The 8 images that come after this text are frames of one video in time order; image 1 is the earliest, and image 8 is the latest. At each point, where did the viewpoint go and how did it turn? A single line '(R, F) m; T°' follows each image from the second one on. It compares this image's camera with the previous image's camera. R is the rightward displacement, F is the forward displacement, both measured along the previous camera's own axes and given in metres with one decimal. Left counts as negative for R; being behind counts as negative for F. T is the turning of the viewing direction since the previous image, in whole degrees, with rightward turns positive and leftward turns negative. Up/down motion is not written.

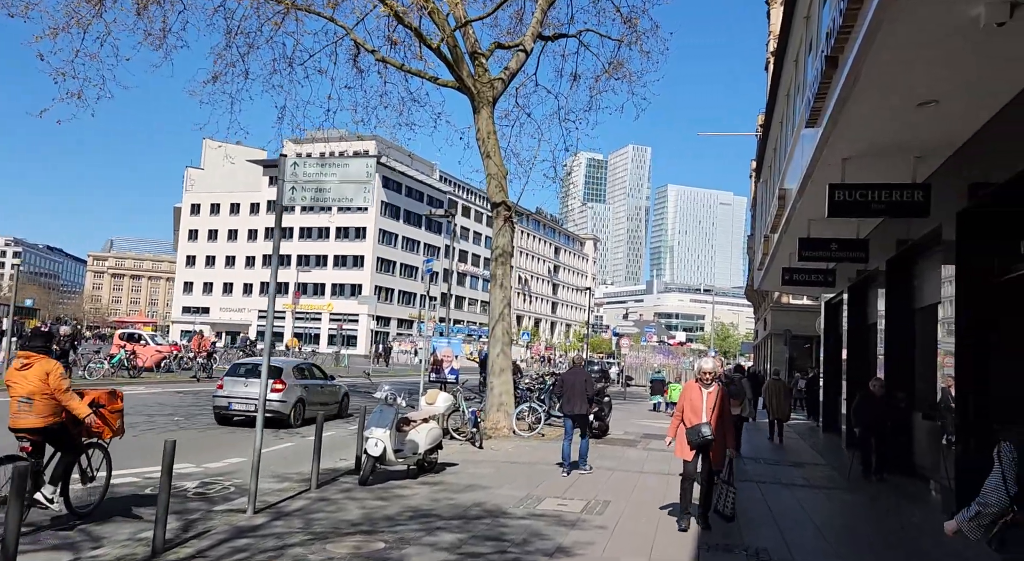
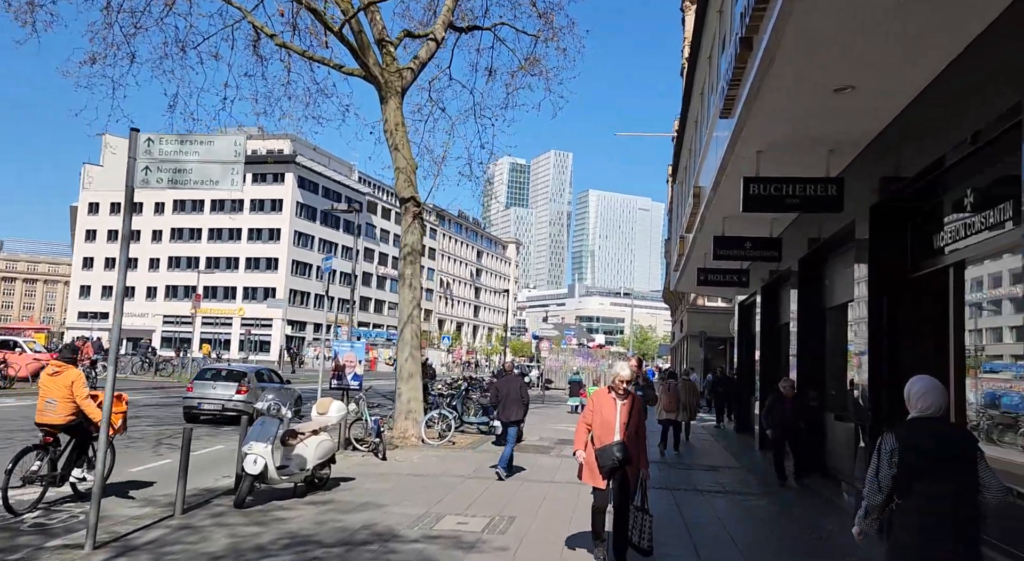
(+0.3, +0.7) m; +7°
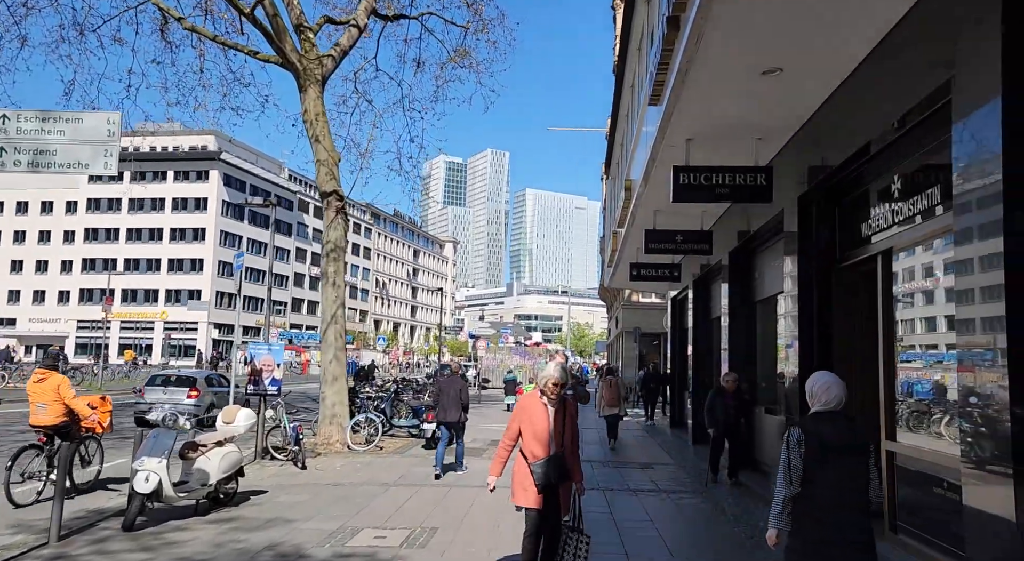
(+0.2, +0.5) m; +5°
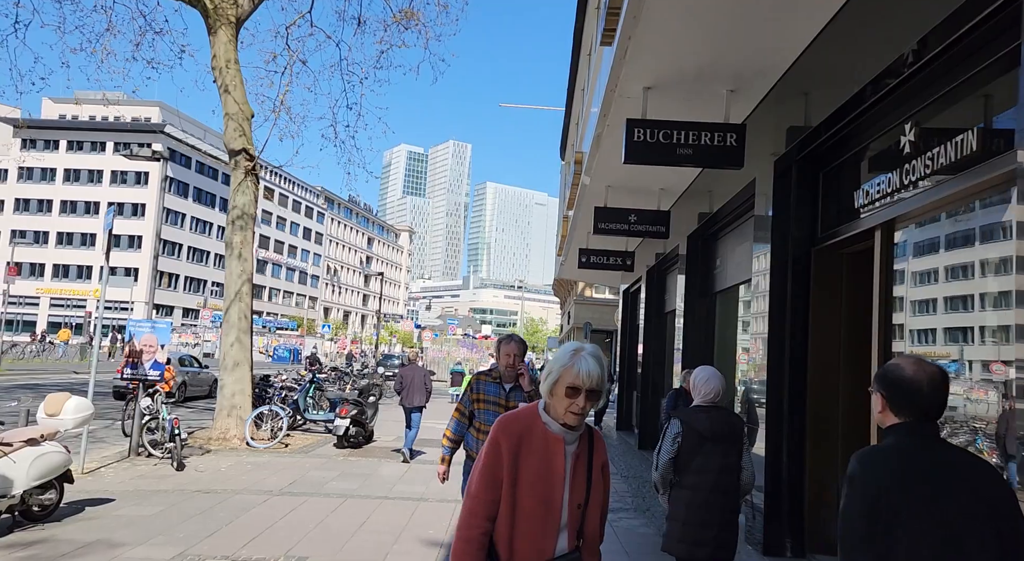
(+0.4, +1.5) m; +4°
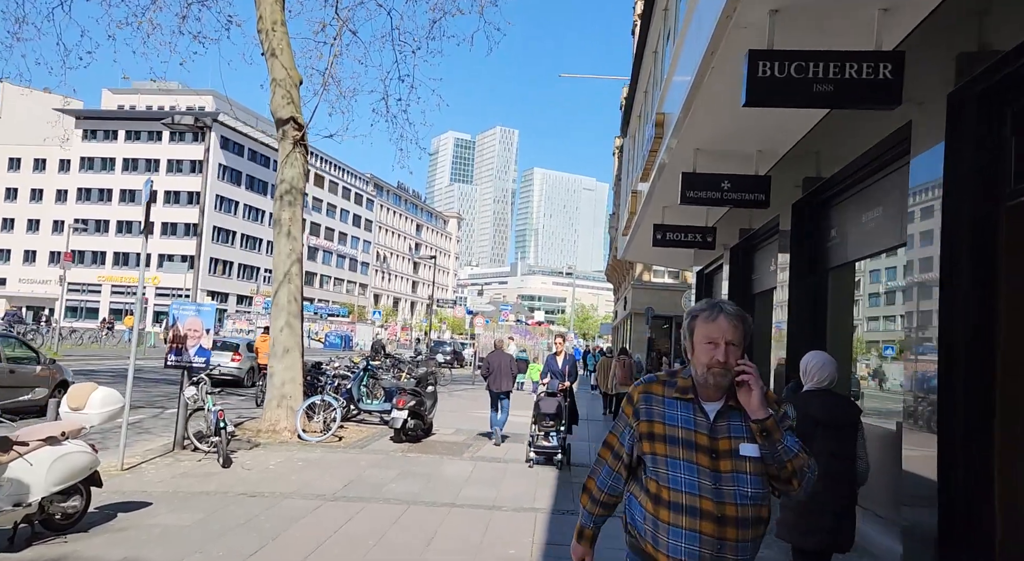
(-0.4, +1.1) m; -4°
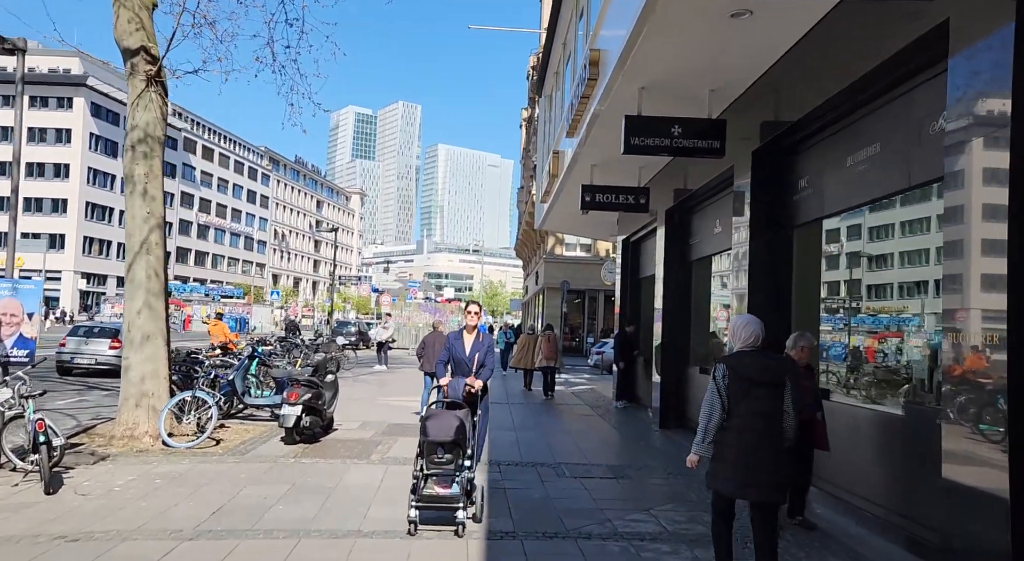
(-0.1, +1.5) m; +8°
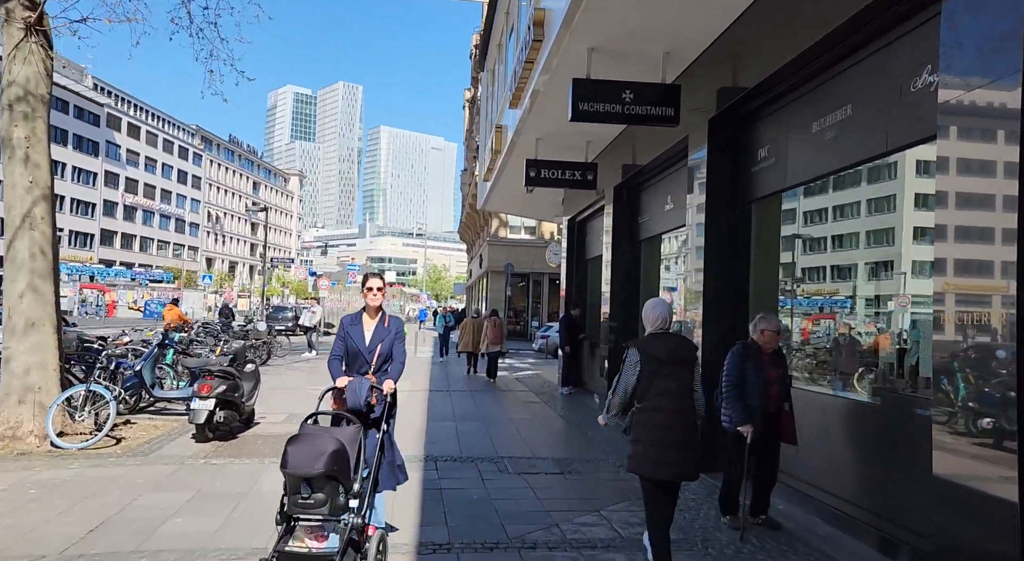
(+0.1, +0.7) m; +5°
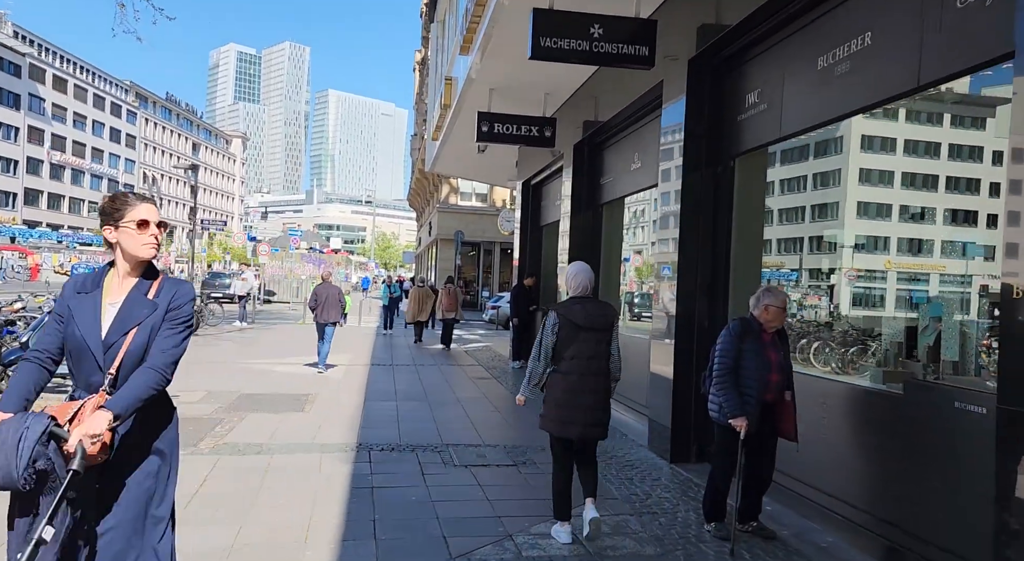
(0.0, +0.9) m; +4°
